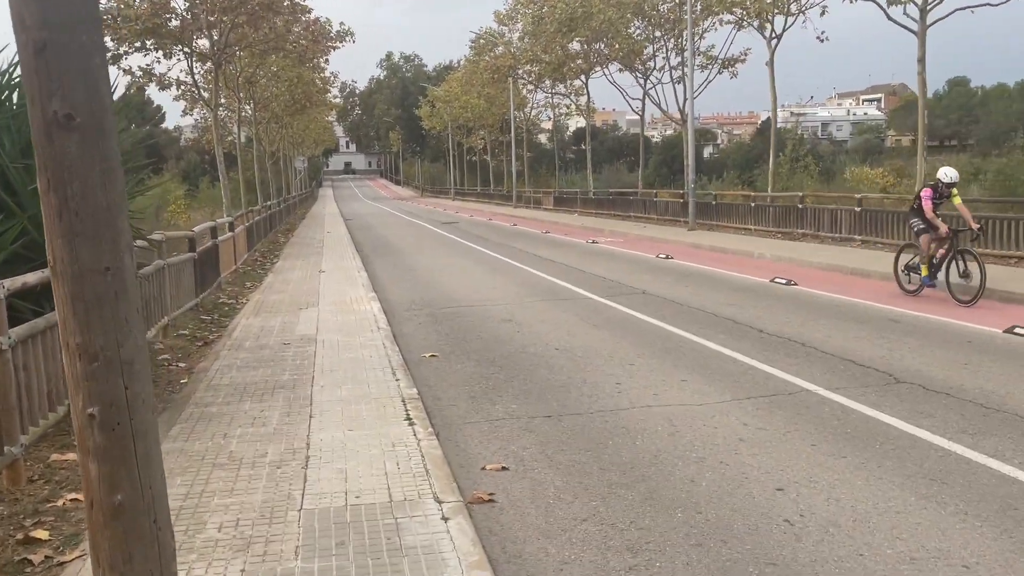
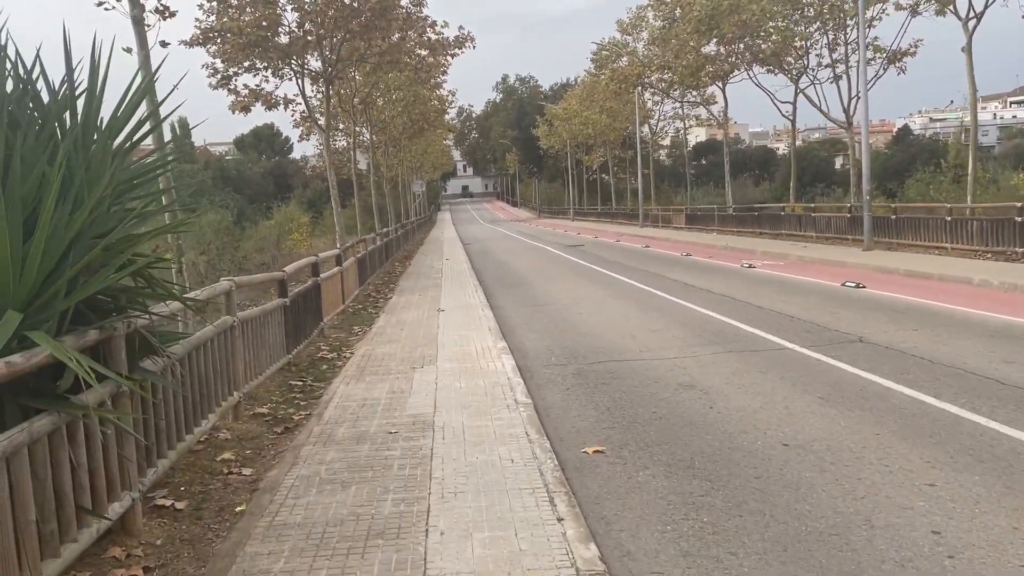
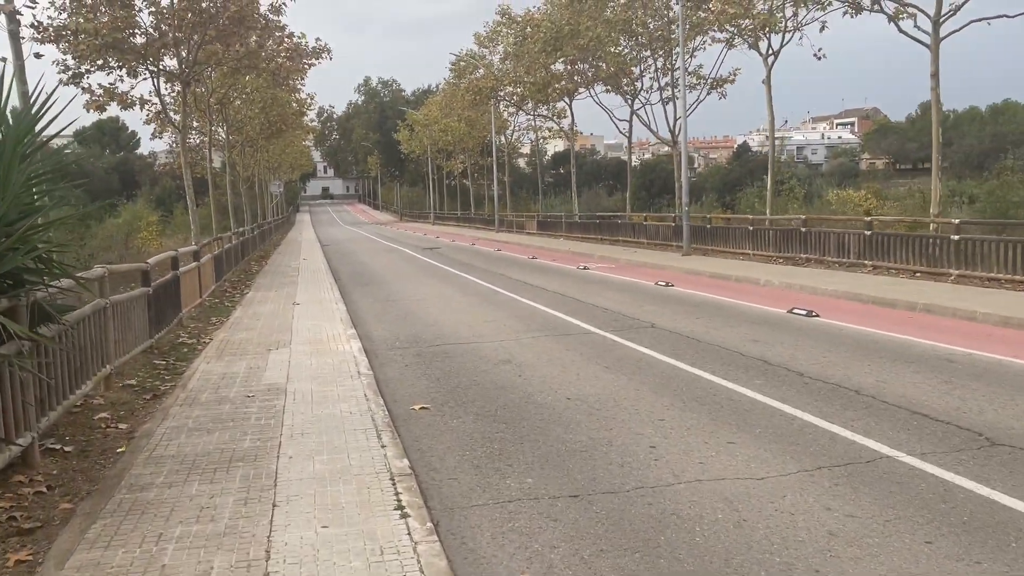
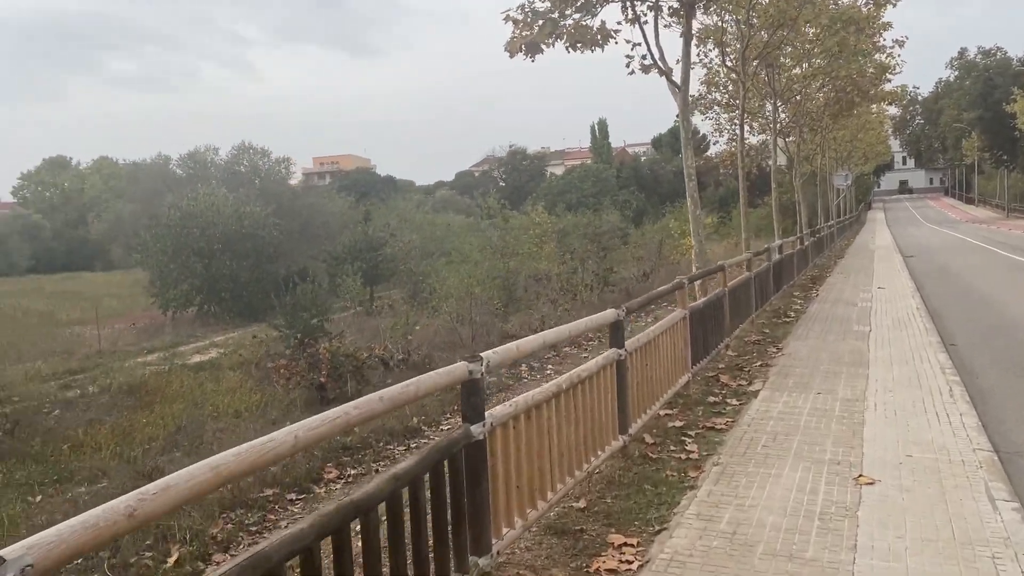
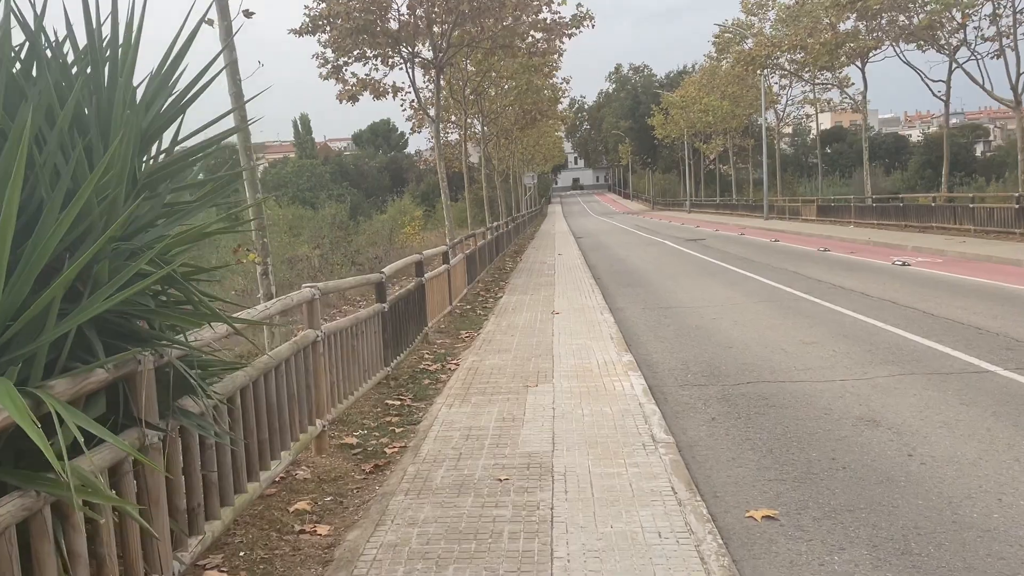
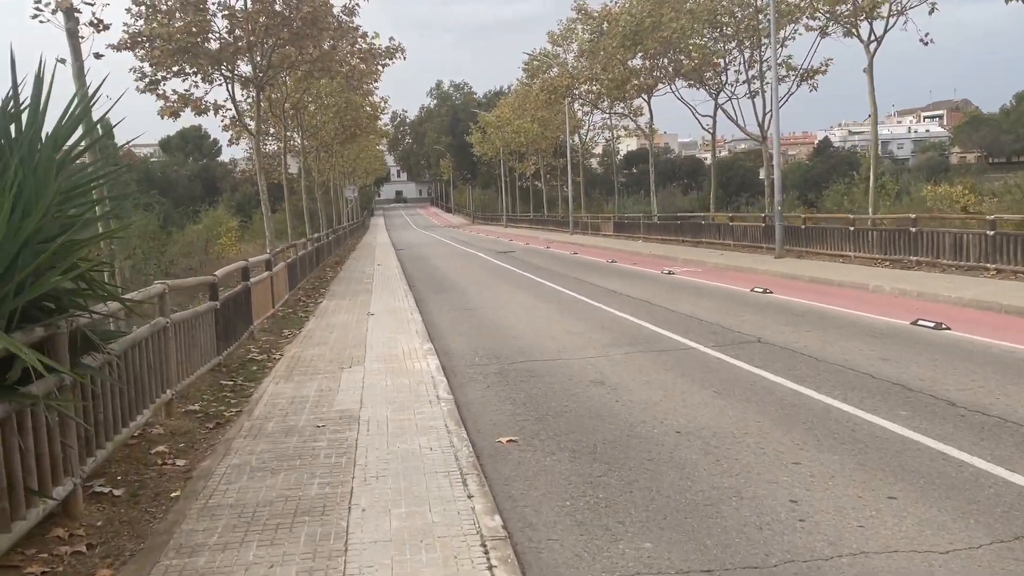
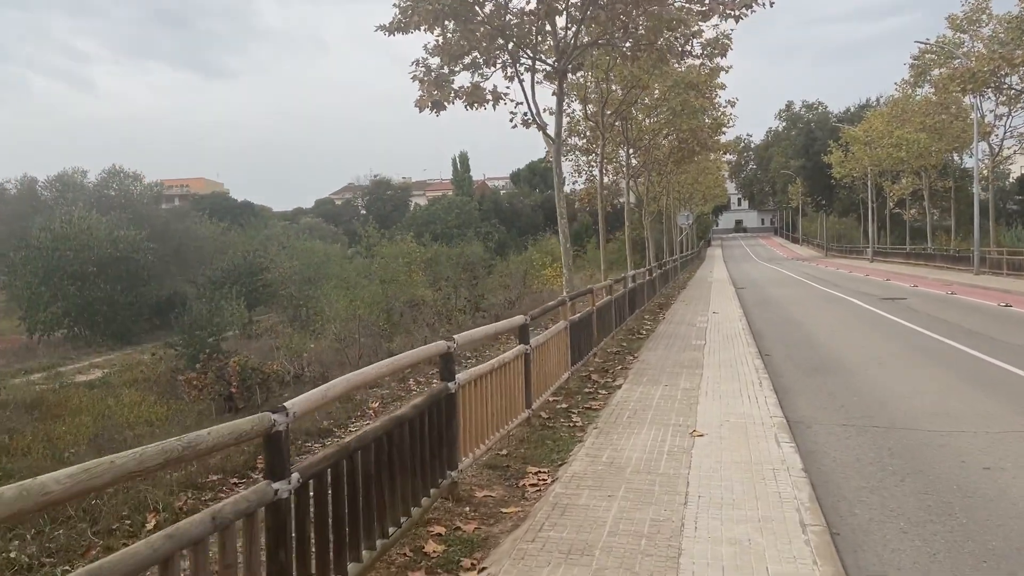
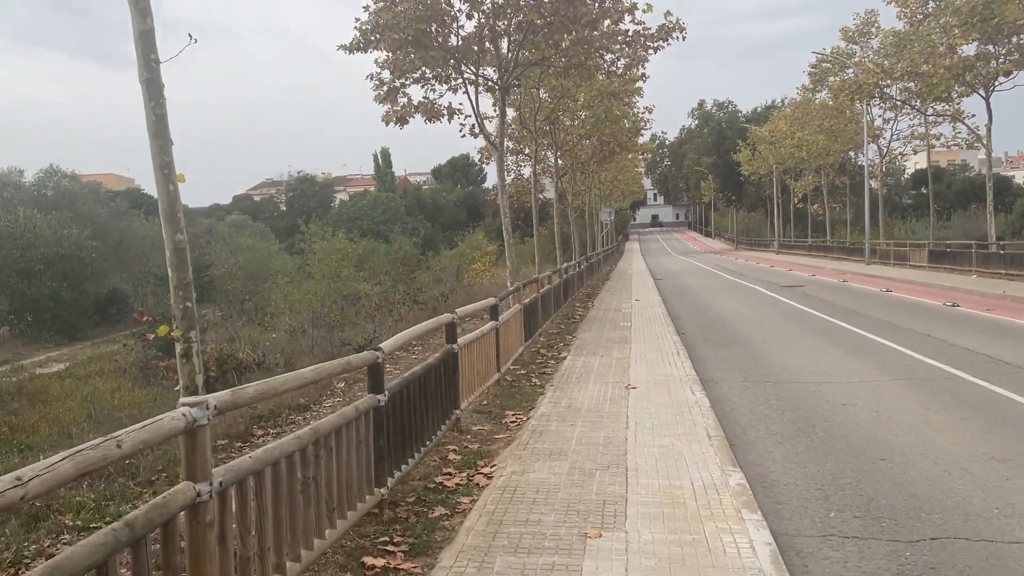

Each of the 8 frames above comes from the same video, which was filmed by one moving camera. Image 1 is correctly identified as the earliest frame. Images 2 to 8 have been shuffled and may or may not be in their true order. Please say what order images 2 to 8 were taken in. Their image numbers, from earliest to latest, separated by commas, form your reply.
3, 6, 2, 5, 8, 7, 4
